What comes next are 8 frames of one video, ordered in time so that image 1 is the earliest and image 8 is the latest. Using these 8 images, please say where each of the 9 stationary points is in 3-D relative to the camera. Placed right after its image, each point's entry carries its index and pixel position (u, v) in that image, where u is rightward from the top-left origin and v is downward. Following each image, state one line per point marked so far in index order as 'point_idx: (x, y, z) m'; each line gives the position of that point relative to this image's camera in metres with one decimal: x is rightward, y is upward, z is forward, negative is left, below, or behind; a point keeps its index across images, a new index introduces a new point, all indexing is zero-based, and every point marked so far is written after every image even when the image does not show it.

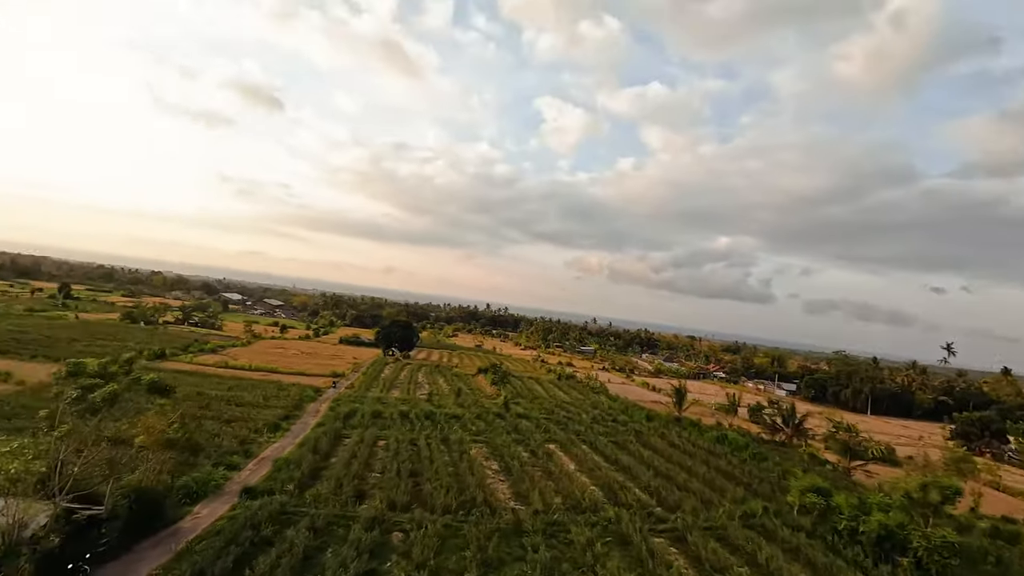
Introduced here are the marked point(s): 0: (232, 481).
0: (-11.3, -7.8, +19.0) m
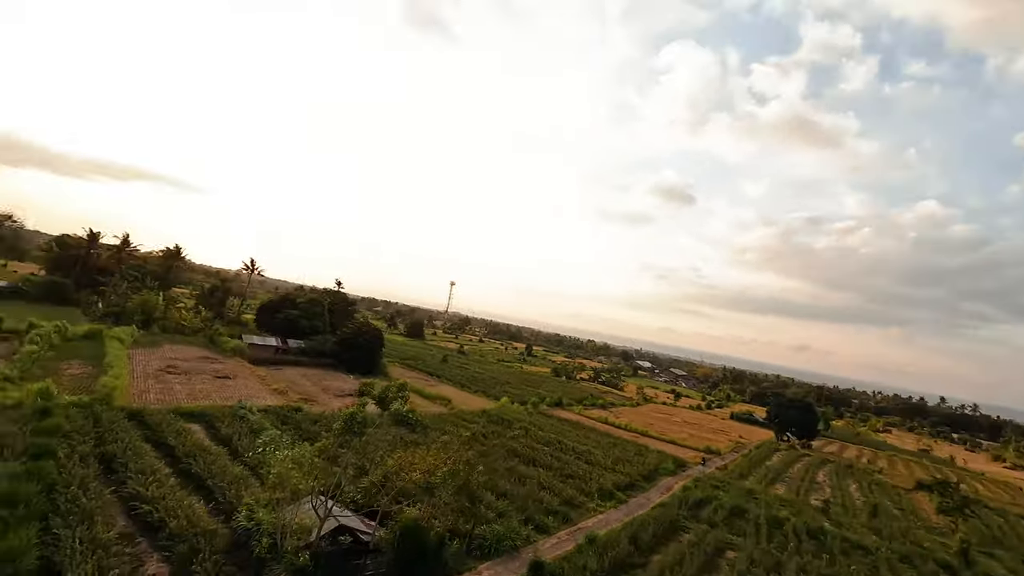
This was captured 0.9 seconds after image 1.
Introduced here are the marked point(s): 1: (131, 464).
0: (+0.7, -9.4, +17.1) m
1: (-12.9, -5.9, +15.6) m
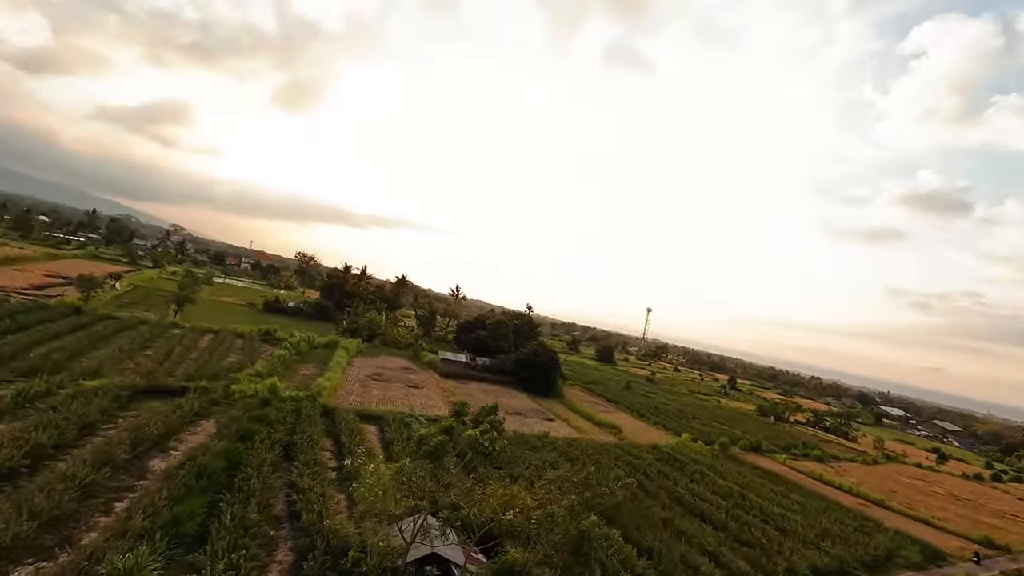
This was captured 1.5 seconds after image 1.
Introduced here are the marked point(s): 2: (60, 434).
0: (+4.9, -9.9, +13.8) m
1: (-8.1, -6.5, +18.0) m
2: (-15.1, -4.8, +15.4) m
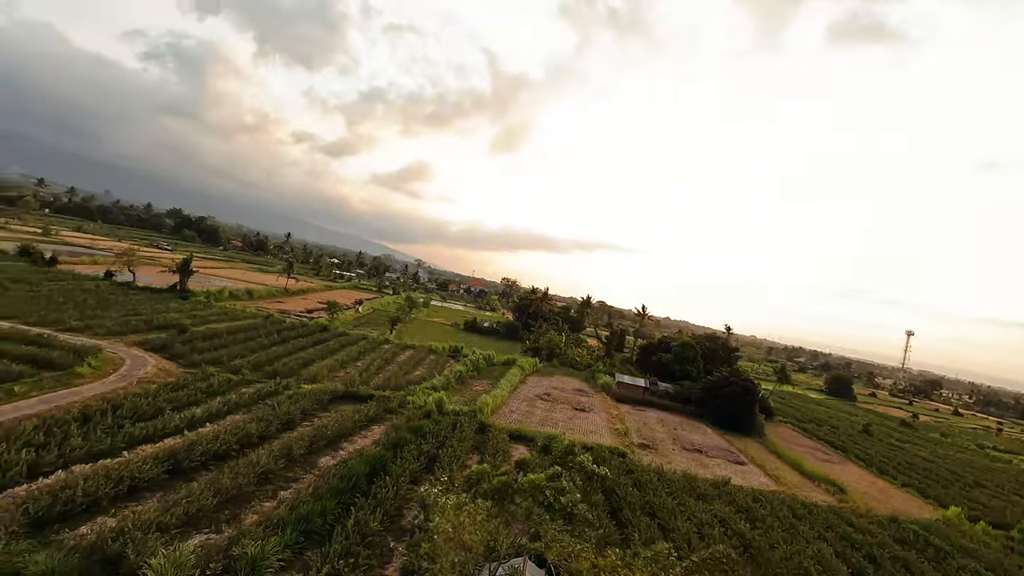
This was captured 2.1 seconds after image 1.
0: (+7.2, -10.1, +9.1) m
1: (-2.8, -7.3, +18.6) m
2: (-10.3, -5.7, +19.3) m
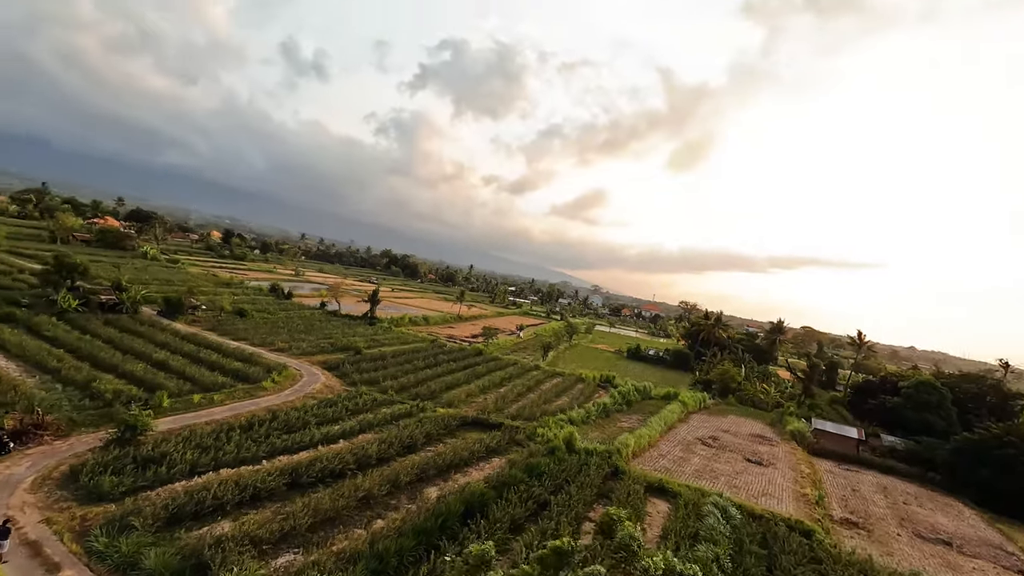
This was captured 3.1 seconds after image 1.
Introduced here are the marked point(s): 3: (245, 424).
0: (+6.9, -10.1, +3.4) m
1: (+1.3, -8.0, +16.2) m
2: (-5.3, -6.8, +19.8) m
3: (-11.4, -5.8, +19.8) m
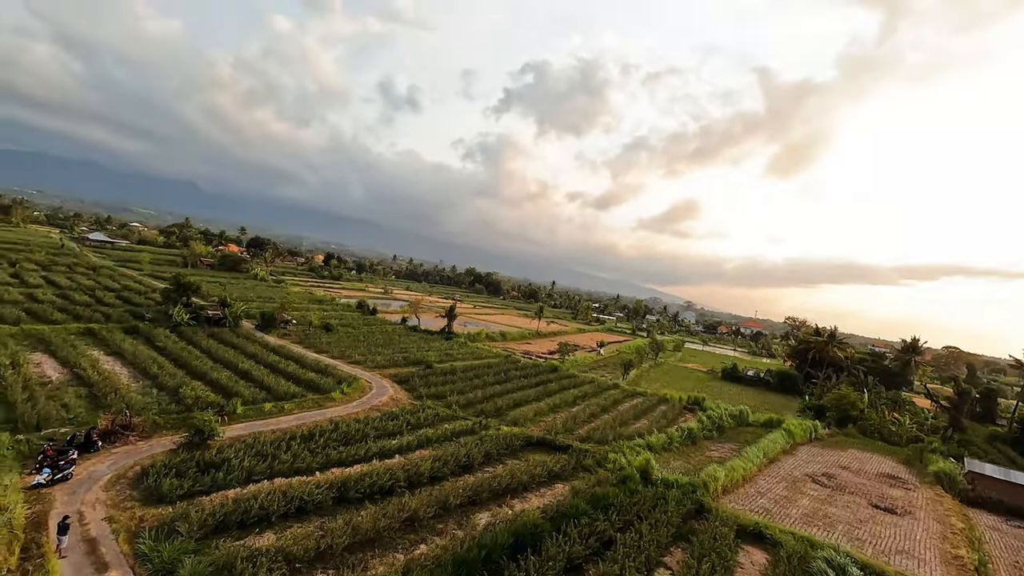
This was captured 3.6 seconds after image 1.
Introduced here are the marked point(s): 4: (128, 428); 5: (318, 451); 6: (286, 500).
0: (+6.1, -9.6, +0.2) m
1: (+3.0, -8.1, +13.8) m
2: (-2.9, -7.1, +18.7) m
3: (-8.8, -6.2, +19.9) m
4: (-14.6, -5.4, +17.8) m
5: (-7.7, -6.5, +18.5) m
6: (-7.2, -6.8, +14.9) m
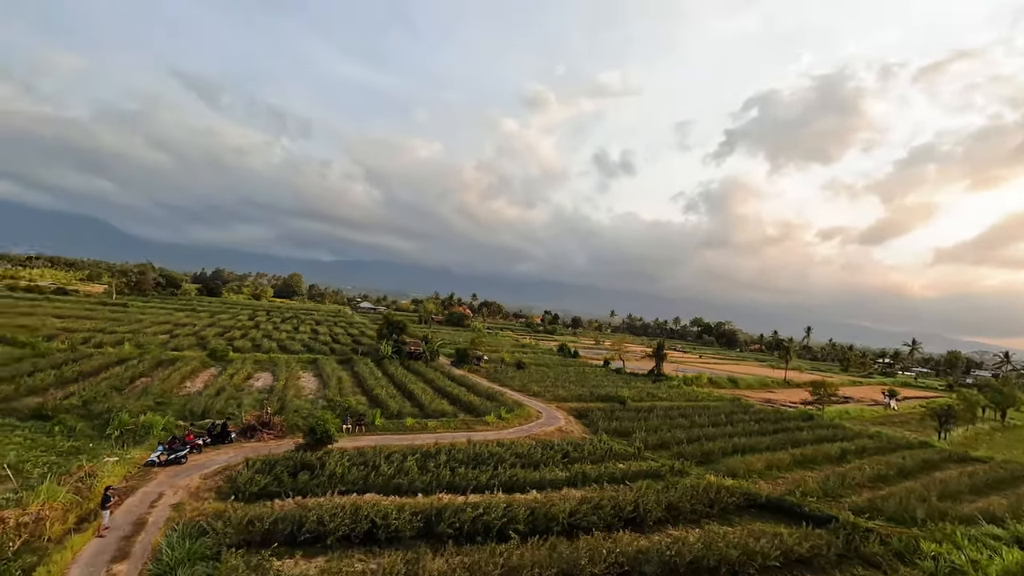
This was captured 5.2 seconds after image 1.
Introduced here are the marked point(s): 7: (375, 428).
0: (+1.3, -5.0, -8.6) m
1: (+4.9, -5.6, +5.0) m
2: (+1.9, -5.8, +12.1) m
3: (-2.8, -5.6, +16.0) m
4: (-8.9, -5.0, +17.0) m
5: (-2.4, -5.5, +14.2) m
6: (-3.7, -5.4, +10.8) m
7: (-5.4, -5.5, +18.4) m
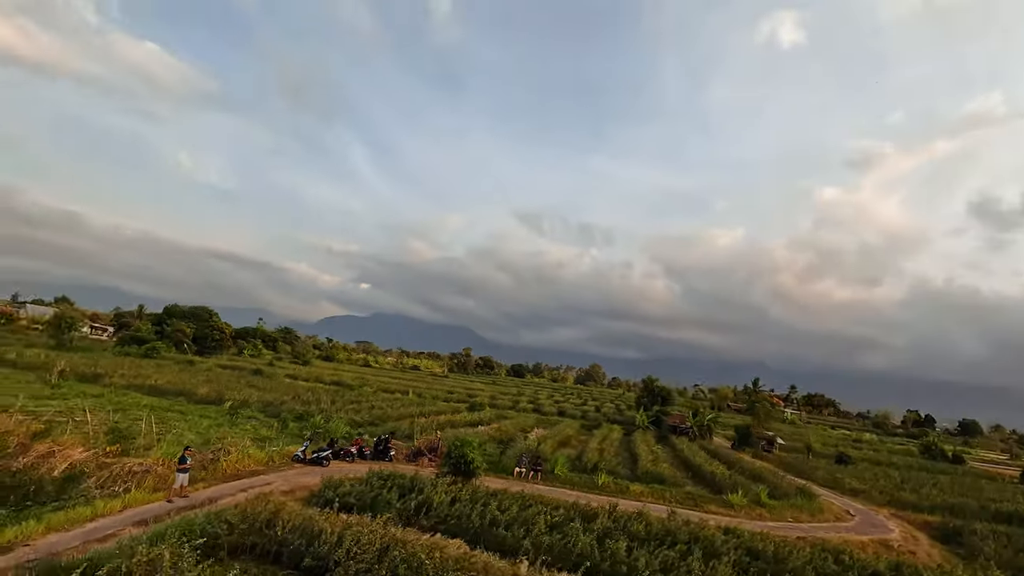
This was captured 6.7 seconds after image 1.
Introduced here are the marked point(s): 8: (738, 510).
0: (-9.4, +0.4, -11.4) m
1: (+1.5, -2.2, -2.9) m
2: (+3.3, -3.9, +4.4) m
3: (+1.8, -4.9, +10.2) m
4: (-2.5, -5.1, +14.7) m
5: (+1.1, -4.5, +8.7) m
6: (-2.0, -3.9, +6.8) m
7: (+1.1, -5.5, +13.7) m
8: (+6.2, -6.0, +12.6) m
